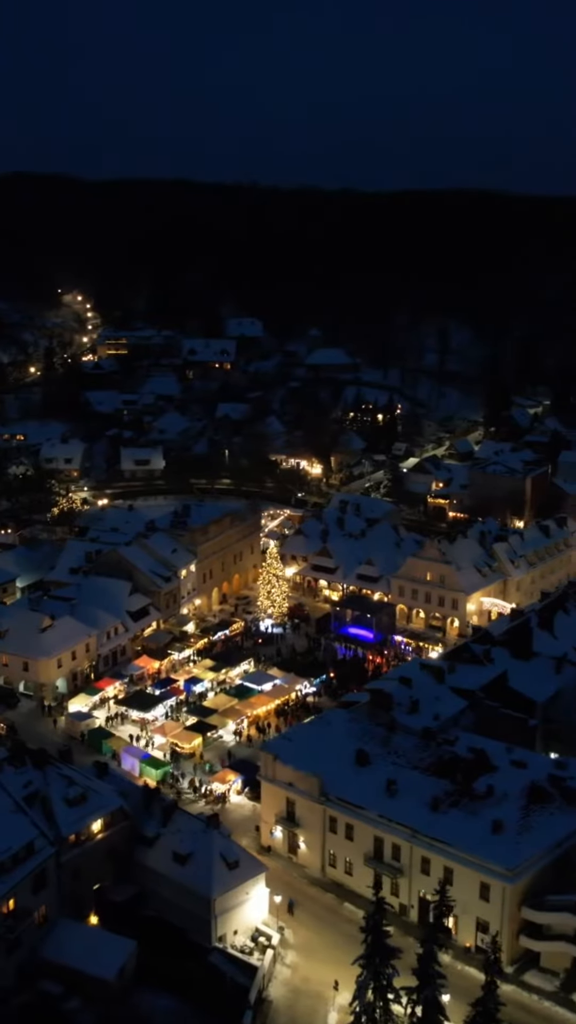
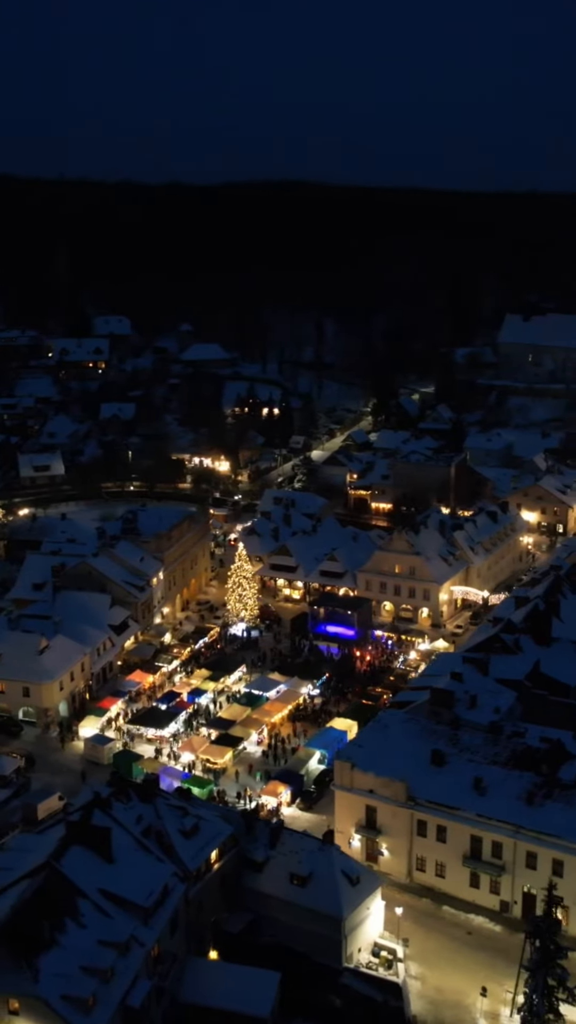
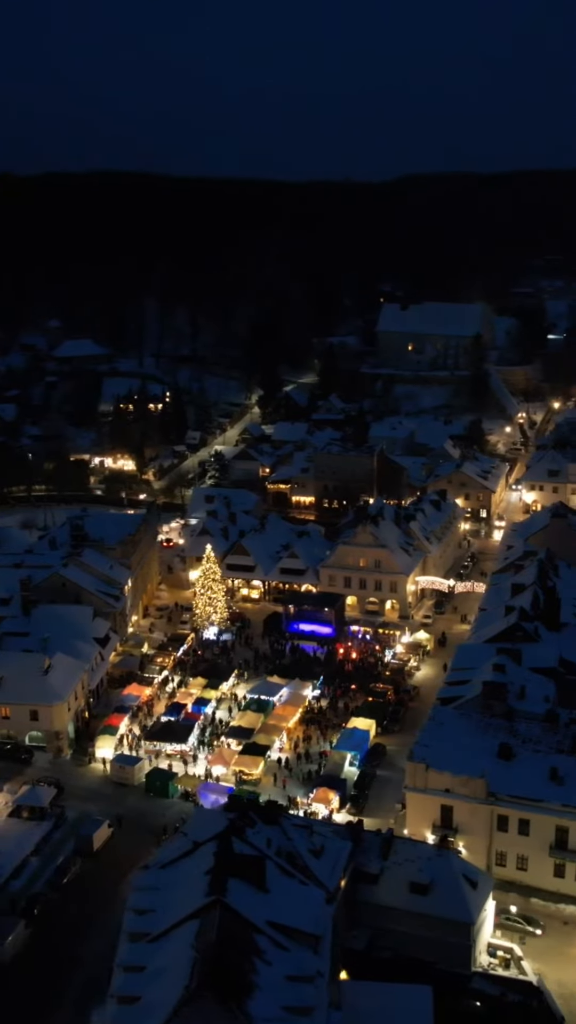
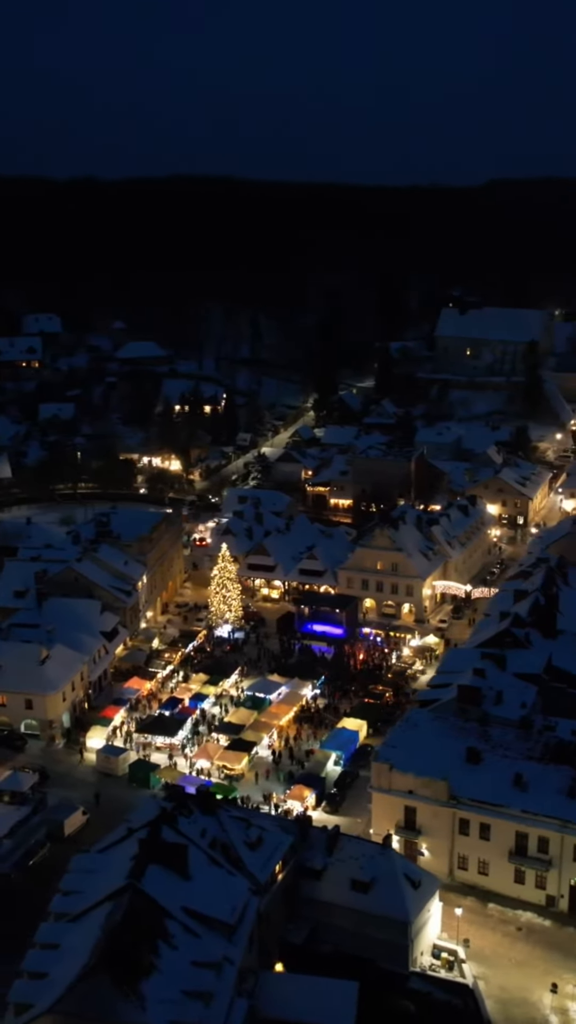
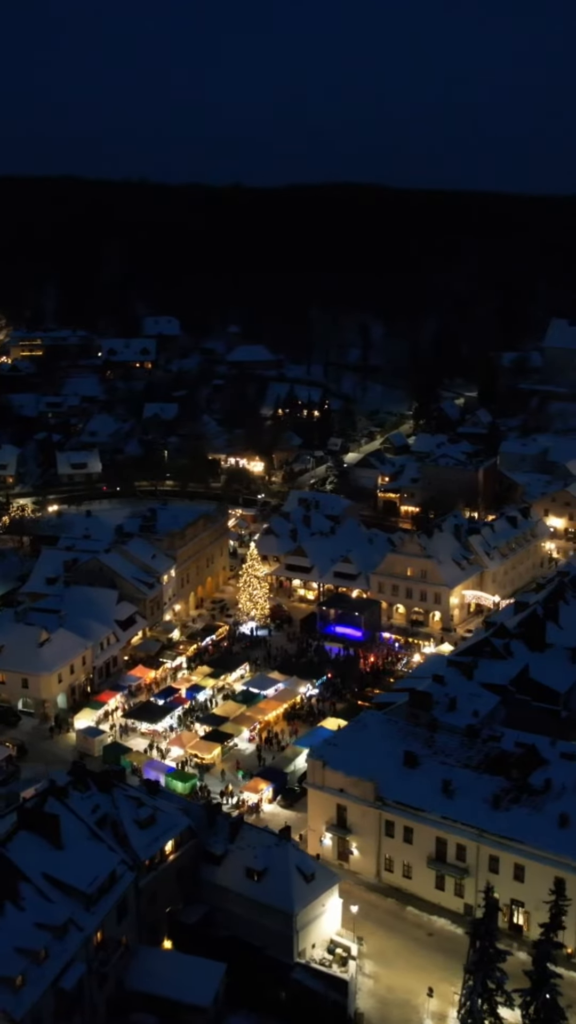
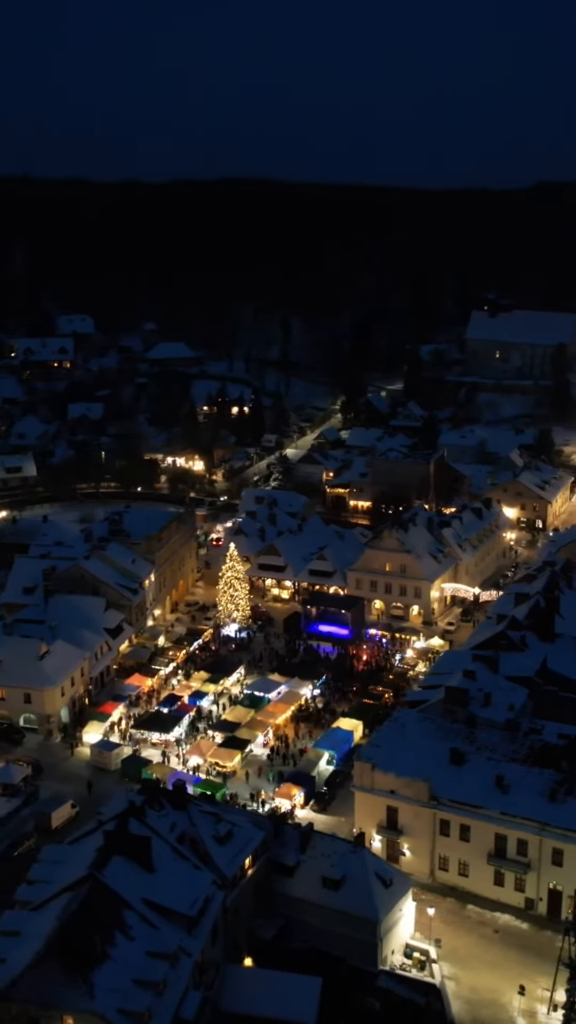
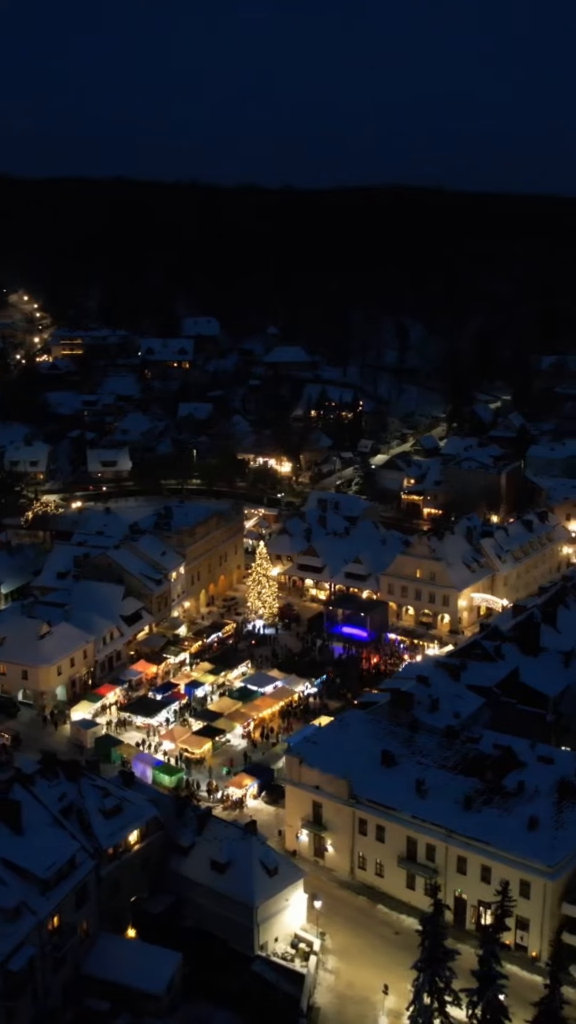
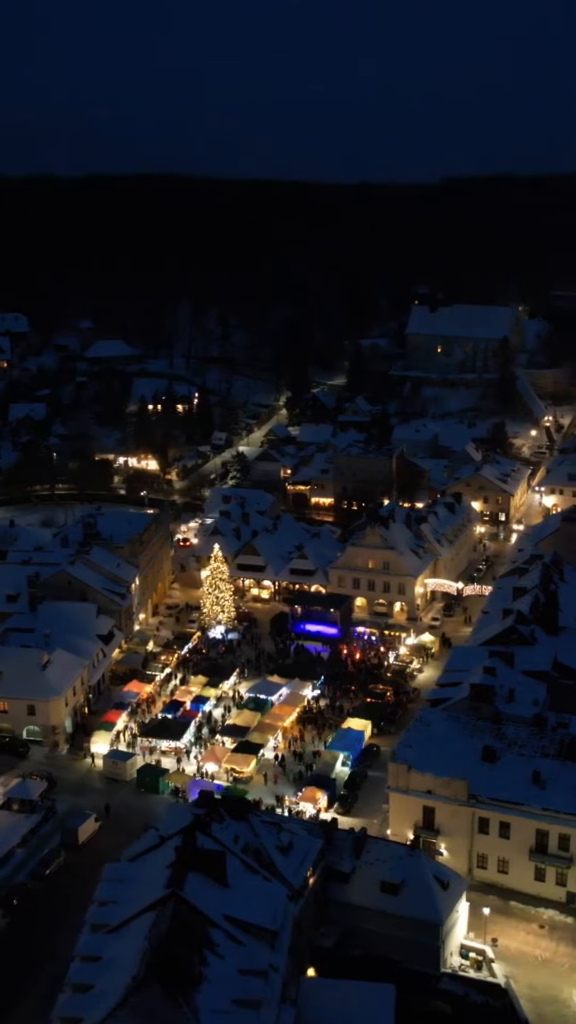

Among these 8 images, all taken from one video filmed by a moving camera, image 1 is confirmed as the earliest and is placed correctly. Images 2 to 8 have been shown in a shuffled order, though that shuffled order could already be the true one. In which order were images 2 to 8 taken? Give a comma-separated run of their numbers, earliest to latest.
7, 5, 2, 6, 4, 8, 3
